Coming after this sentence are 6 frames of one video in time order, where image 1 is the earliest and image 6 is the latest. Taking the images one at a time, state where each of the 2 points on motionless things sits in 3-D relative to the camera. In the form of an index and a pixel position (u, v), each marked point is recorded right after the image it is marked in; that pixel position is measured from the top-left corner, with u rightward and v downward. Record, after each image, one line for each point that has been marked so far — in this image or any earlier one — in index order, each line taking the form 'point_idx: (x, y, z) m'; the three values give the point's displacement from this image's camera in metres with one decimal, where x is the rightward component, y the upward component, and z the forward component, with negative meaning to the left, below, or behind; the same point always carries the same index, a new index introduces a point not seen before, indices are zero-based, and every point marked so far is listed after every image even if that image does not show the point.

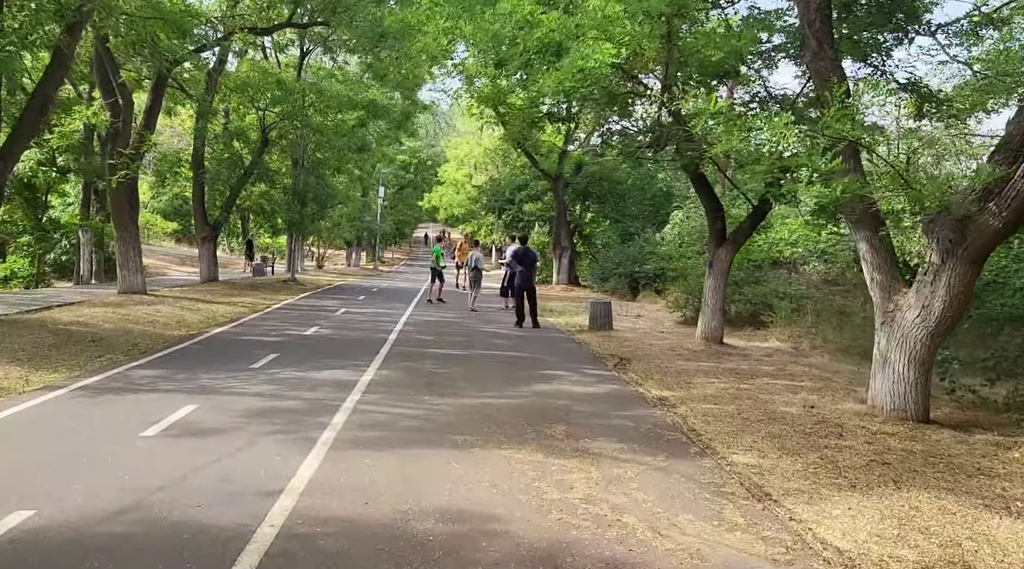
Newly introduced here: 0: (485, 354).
0: (-0.4, -1.0, +14.7) m
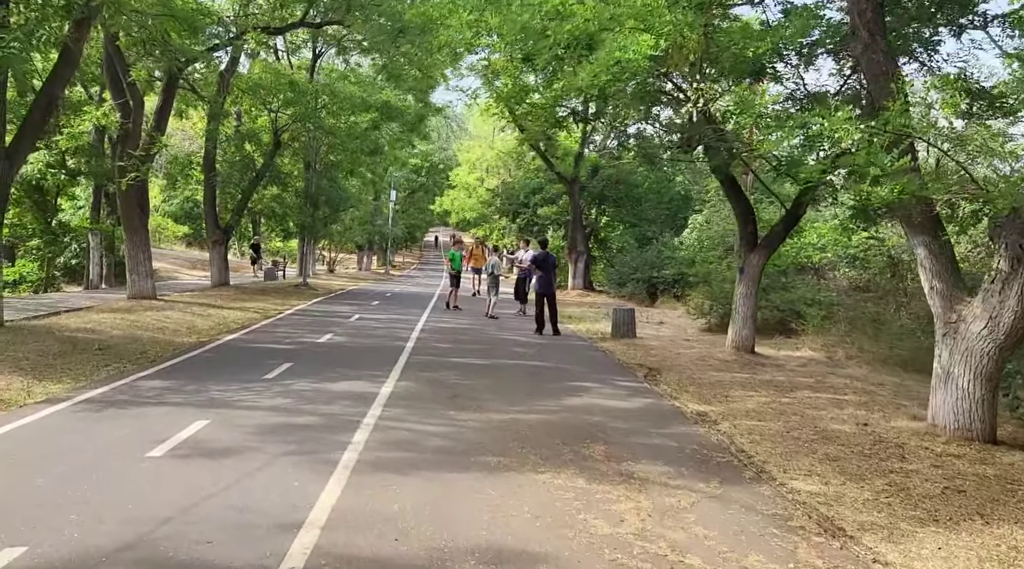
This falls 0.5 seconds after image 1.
0: (0.0, -1.1, +14.1) m
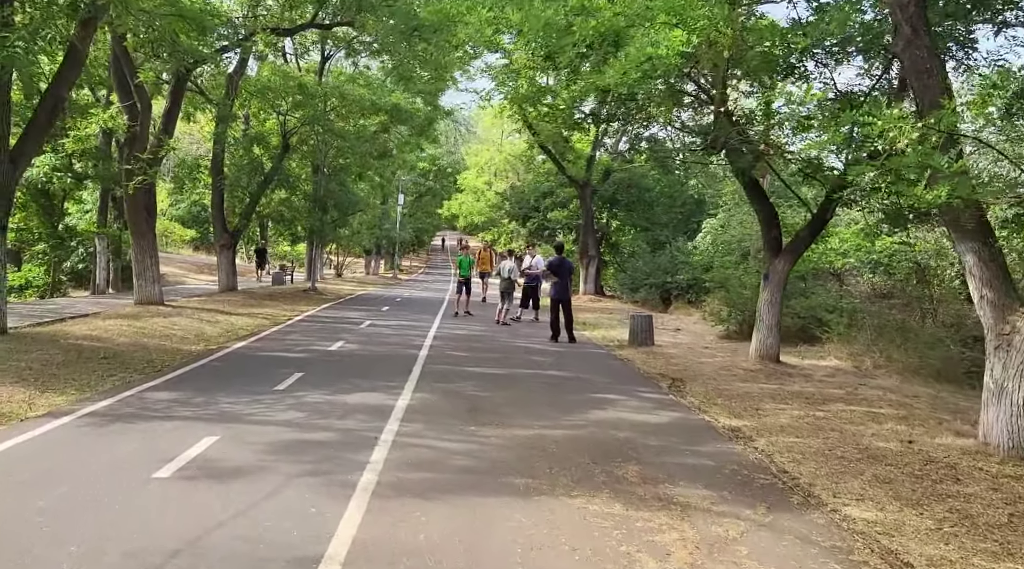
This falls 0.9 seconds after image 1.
0: (+0.2, -1.2, +13.6) m
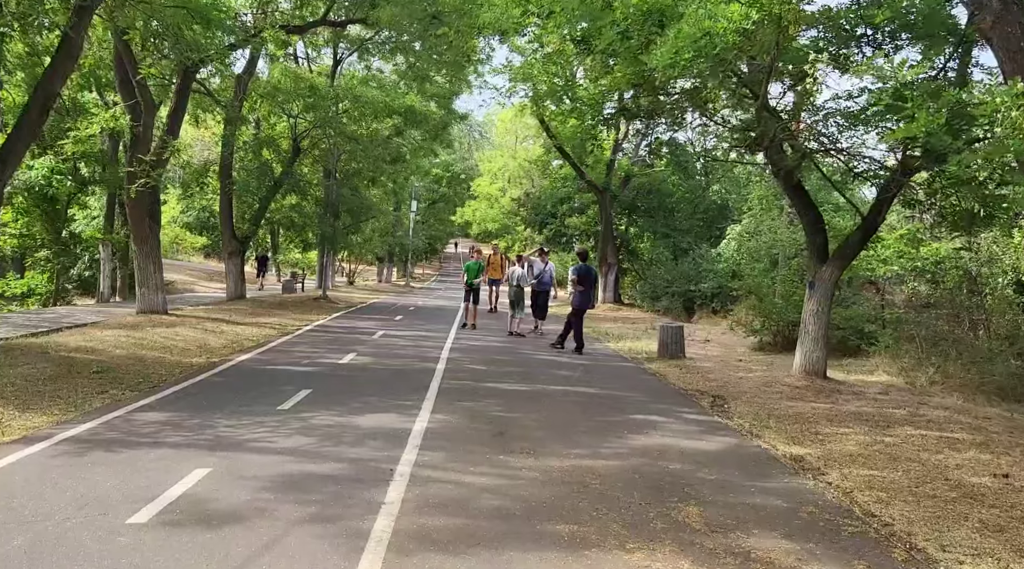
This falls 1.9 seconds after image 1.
0: (+0.5, -1.3, +12.5) m
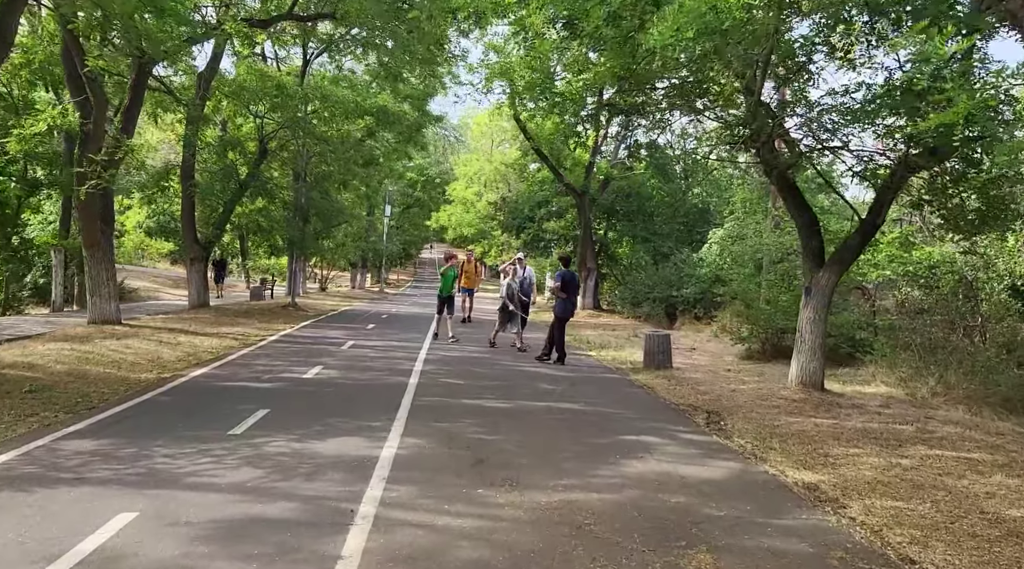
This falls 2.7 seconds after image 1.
0: (+0.3, -1.4, +11.5) m
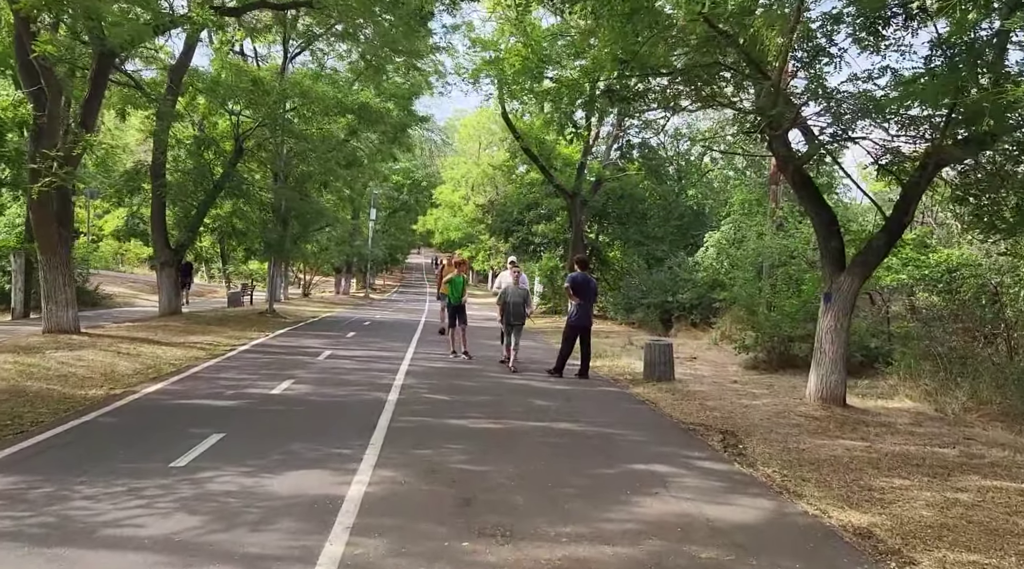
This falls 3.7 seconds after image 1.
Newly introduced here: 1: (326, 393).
0: (+0.2, -1.4, +10.2) m
1: (-2.2, -1.3, +12.4) m
